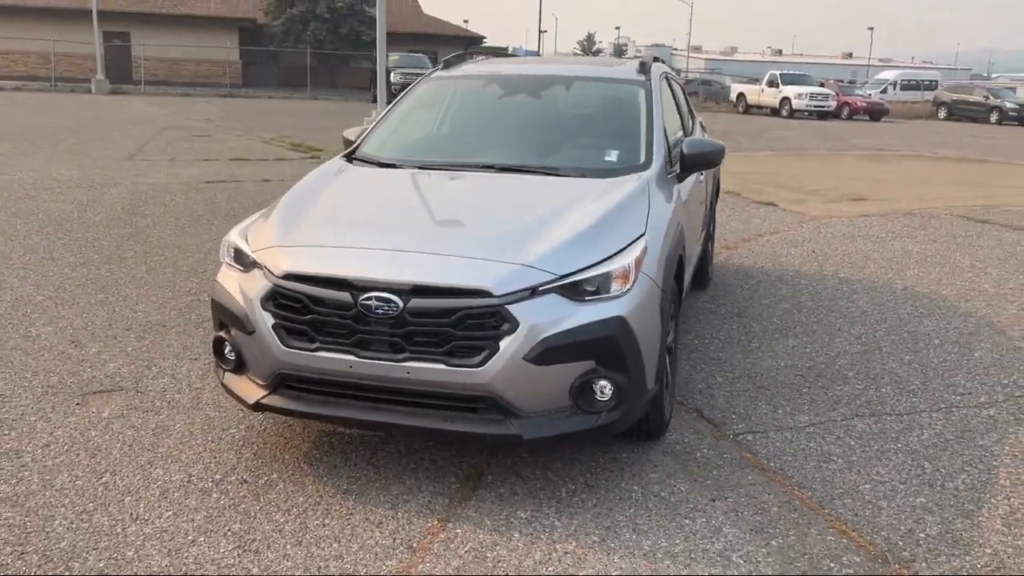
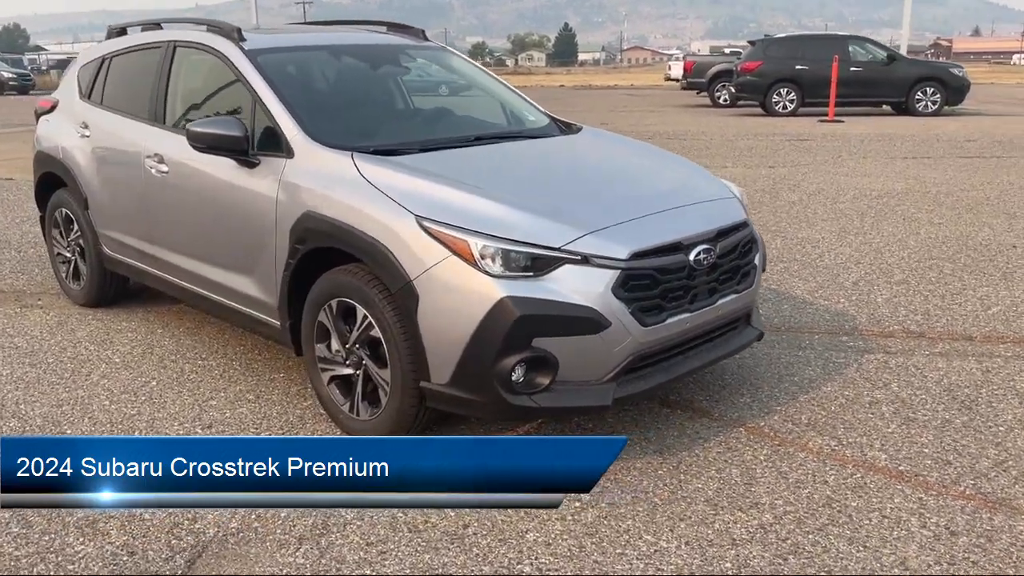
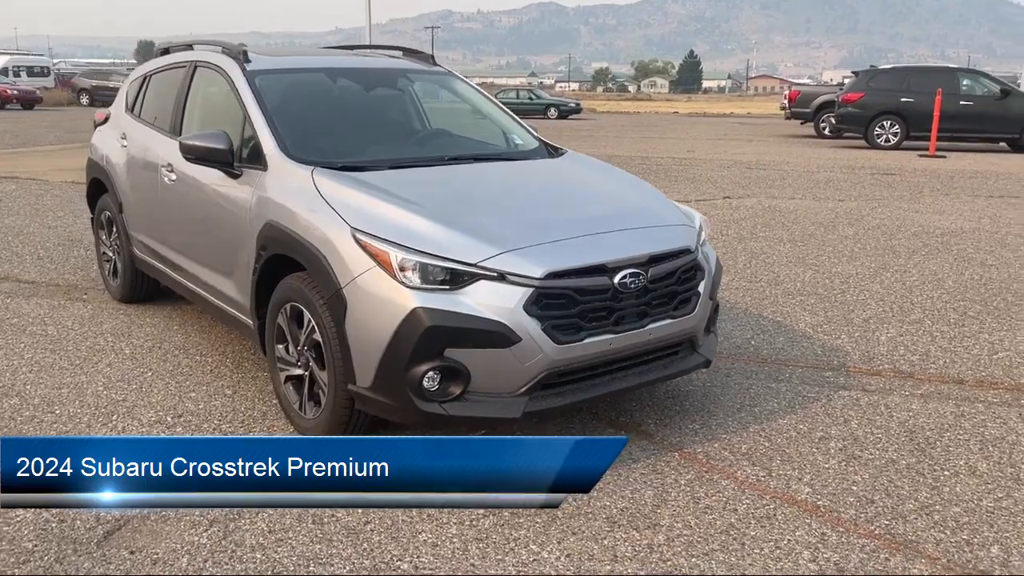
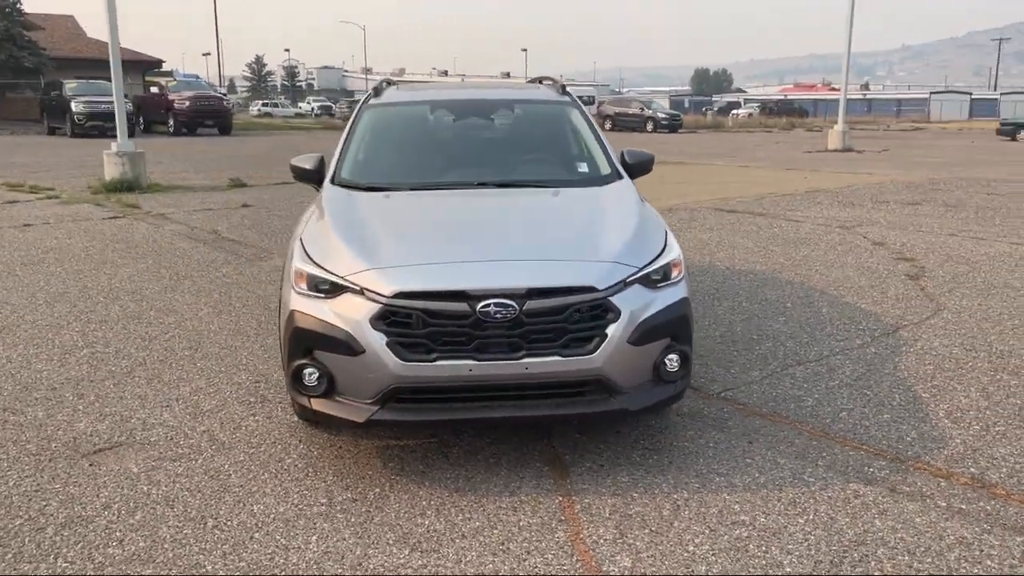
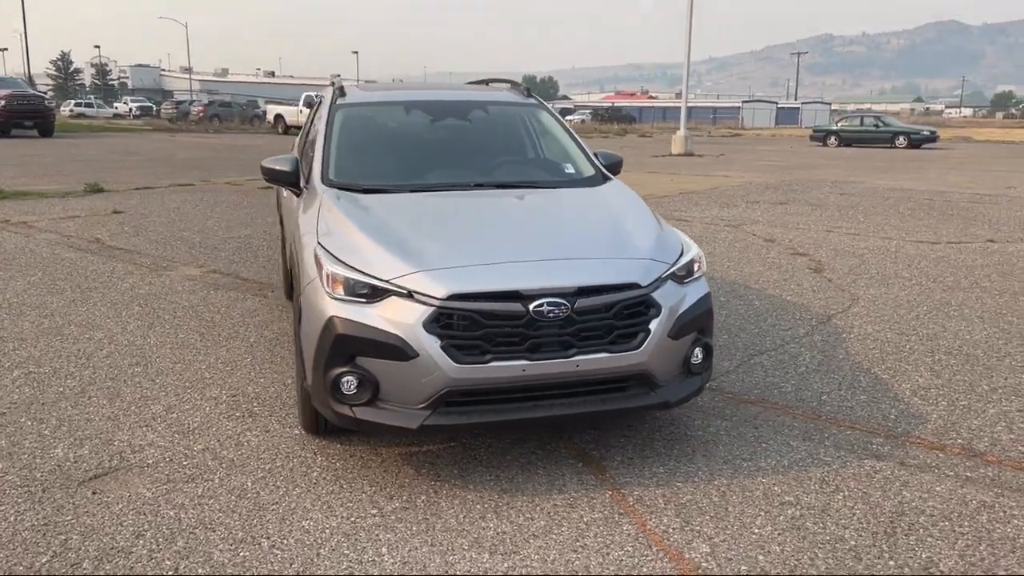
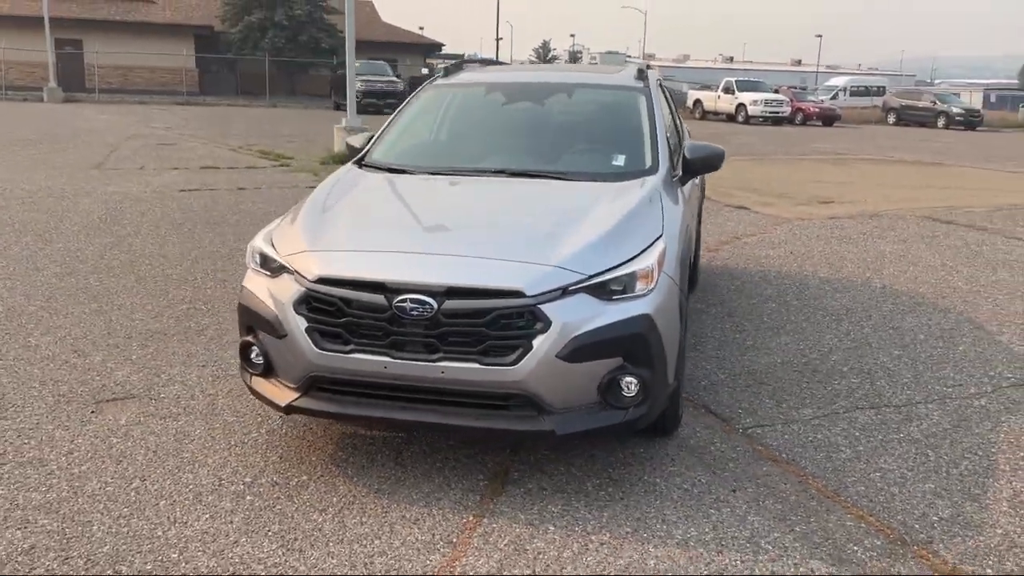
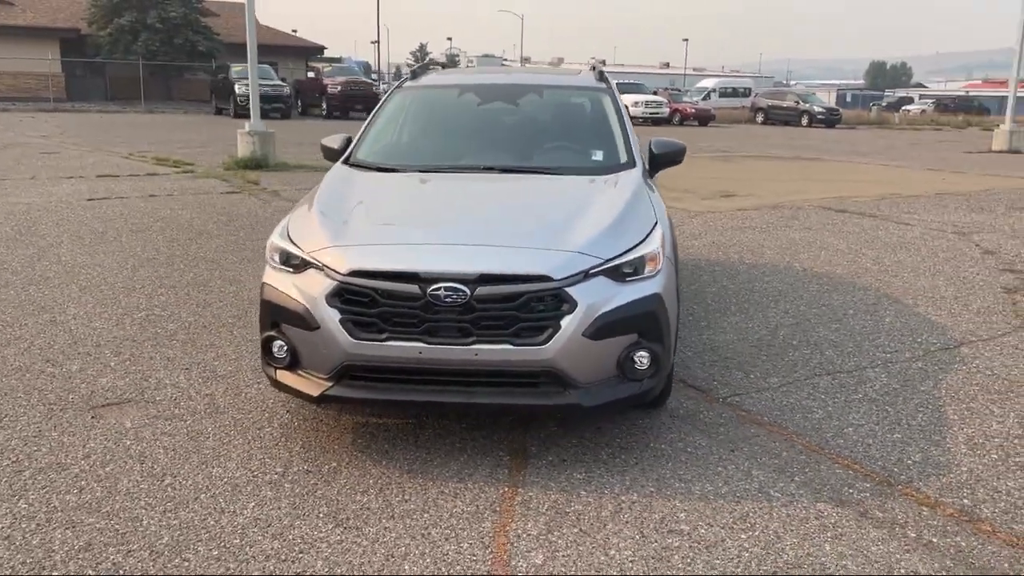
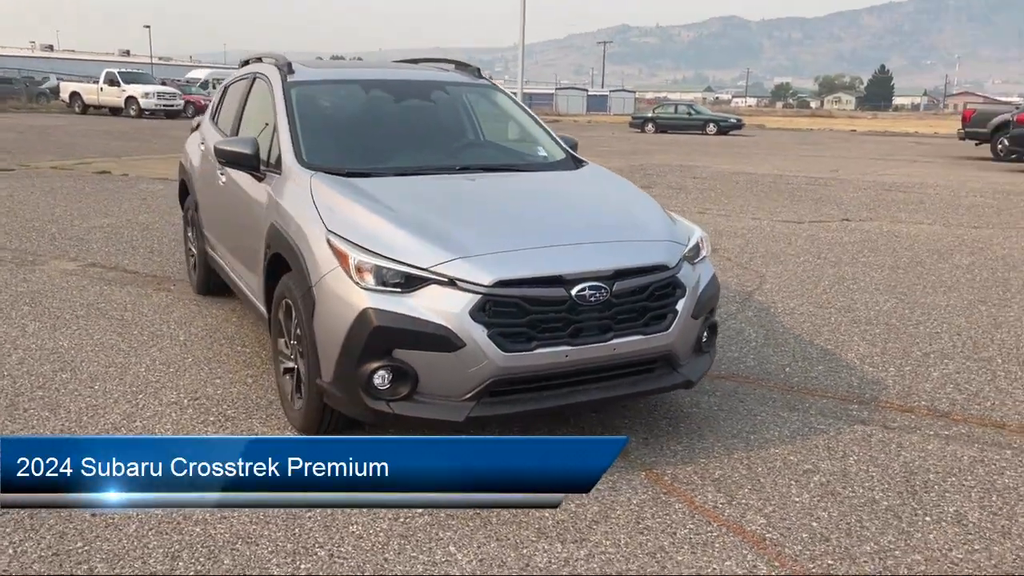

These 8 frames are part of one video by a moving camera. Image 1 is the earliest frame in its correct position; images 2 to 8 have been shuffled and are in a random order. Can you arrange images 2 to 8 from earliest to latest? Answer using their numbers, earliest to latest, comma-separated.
6, 7, 4, 5, 8, 3, 2
